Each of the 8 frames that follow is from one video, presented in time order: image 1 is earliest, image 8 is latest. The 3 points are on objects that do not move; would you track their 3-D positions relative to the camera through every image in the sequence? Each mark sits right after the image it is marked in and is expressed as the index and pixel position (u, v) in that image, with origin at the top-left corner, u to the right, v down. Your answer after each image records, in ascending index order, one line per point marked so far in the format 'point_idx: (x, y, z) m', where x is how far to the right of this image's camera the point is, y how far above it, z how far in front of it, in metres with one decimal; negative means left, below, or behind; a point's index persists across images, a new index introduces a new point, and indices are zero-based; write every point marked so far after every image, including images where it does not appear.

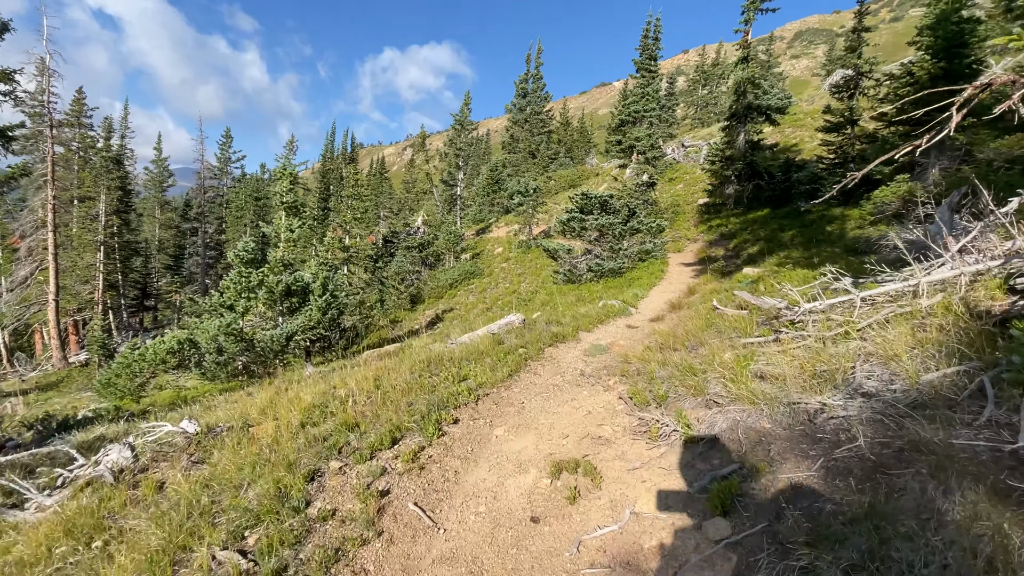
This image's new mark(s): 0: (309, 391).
0: (-3.7, -1.9, +8.5) m
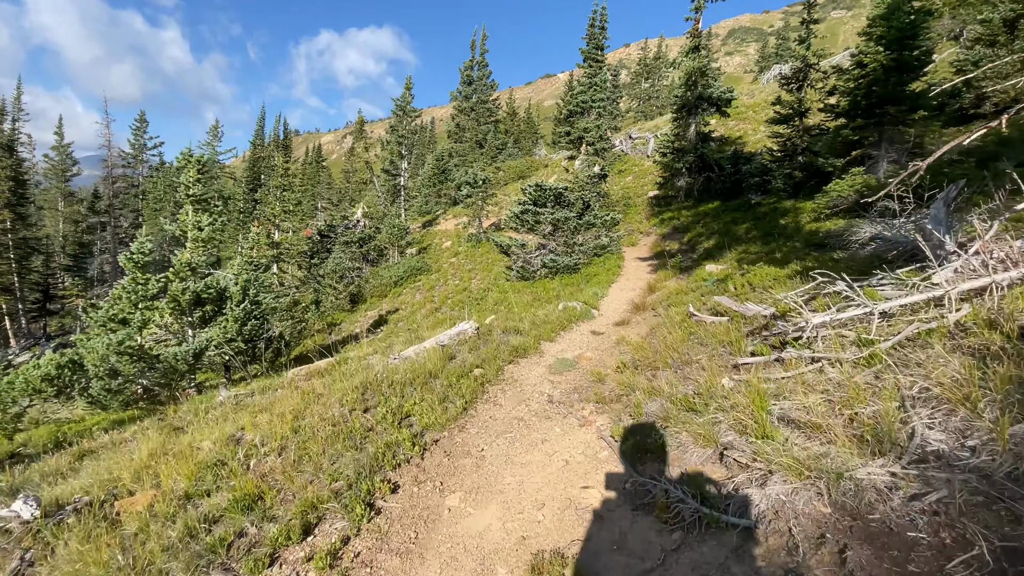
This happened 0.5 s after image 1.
0: (-4.4, -2.2, +6.8) m
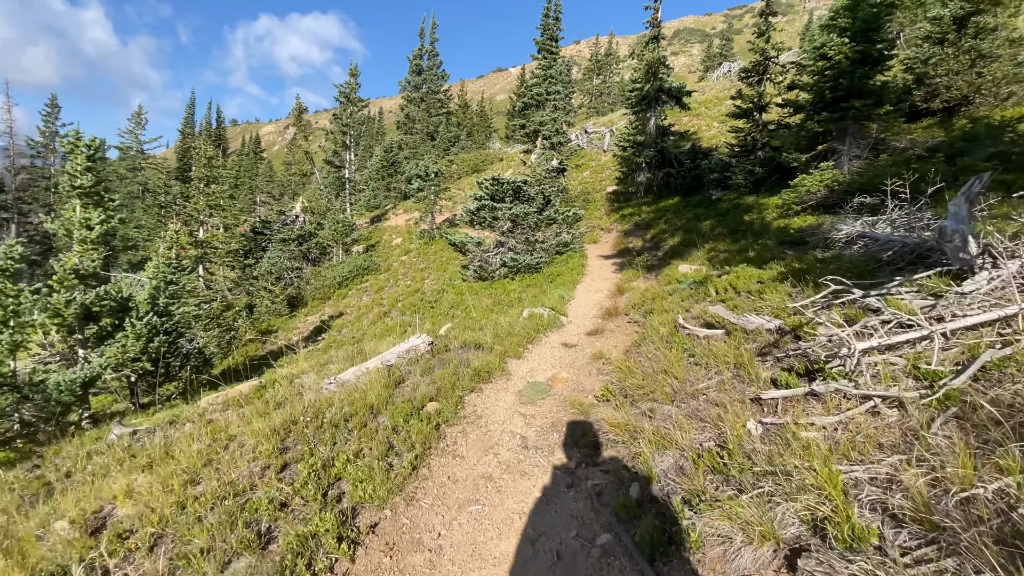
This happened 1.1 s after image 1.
0: (-4.8, -2.4, +5.0) m
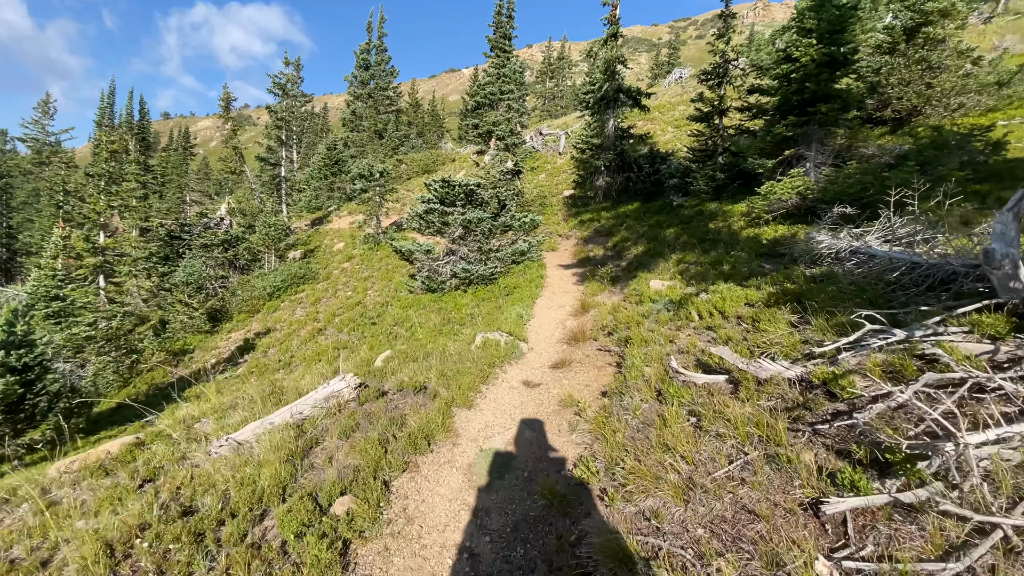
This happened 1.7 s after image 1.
0: (-5.2, -2.9, +2.8) m
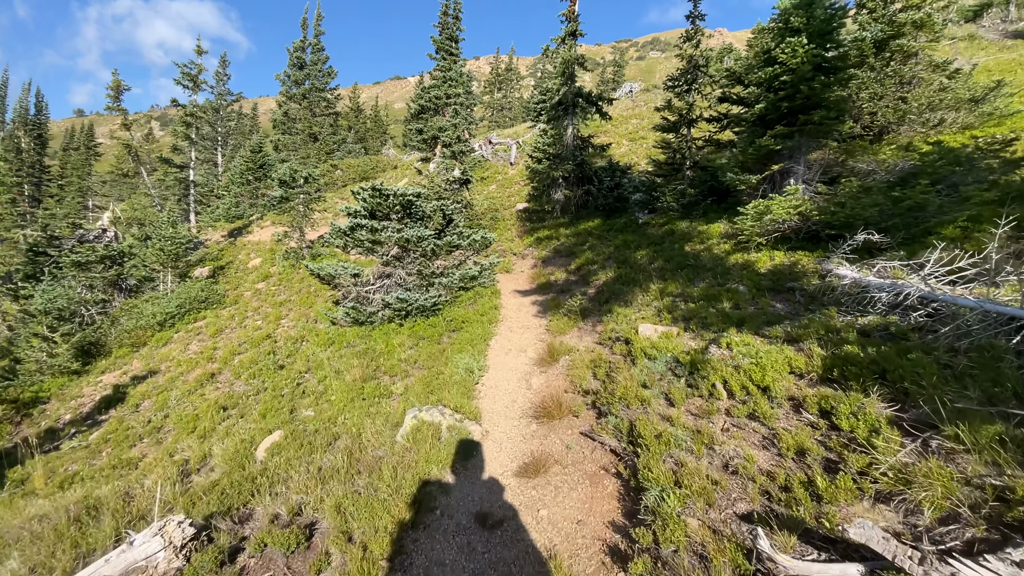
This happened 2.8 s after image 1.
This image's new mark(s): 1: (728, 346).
0: (-5.2, -3.5, -0.5) m
1: (+3.1, -0.8, +6.8) m
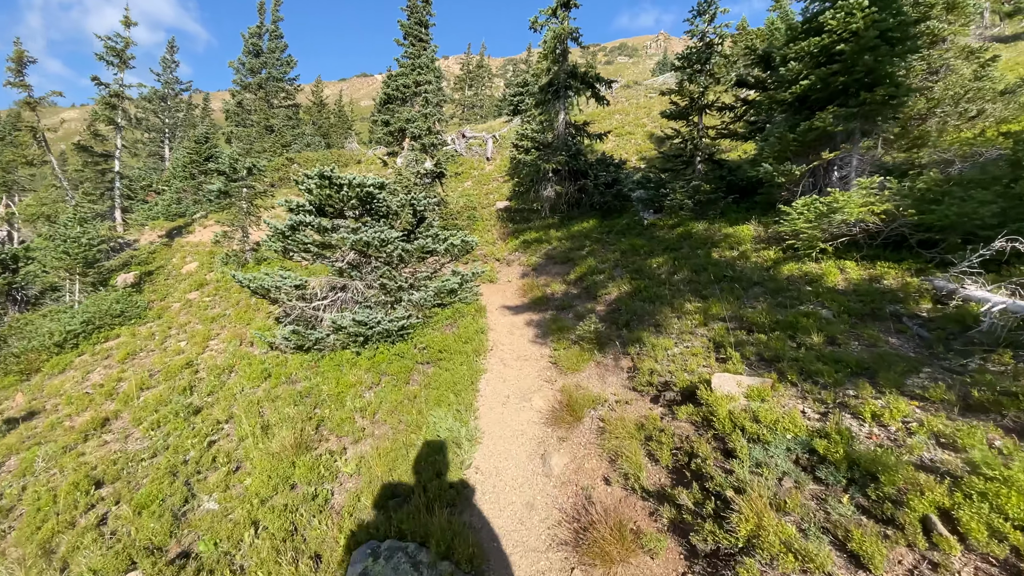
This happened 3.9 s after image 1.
0: (-4.5, -3.9, -3.5) m
1: (+3.3, -1.2, +4.3) m
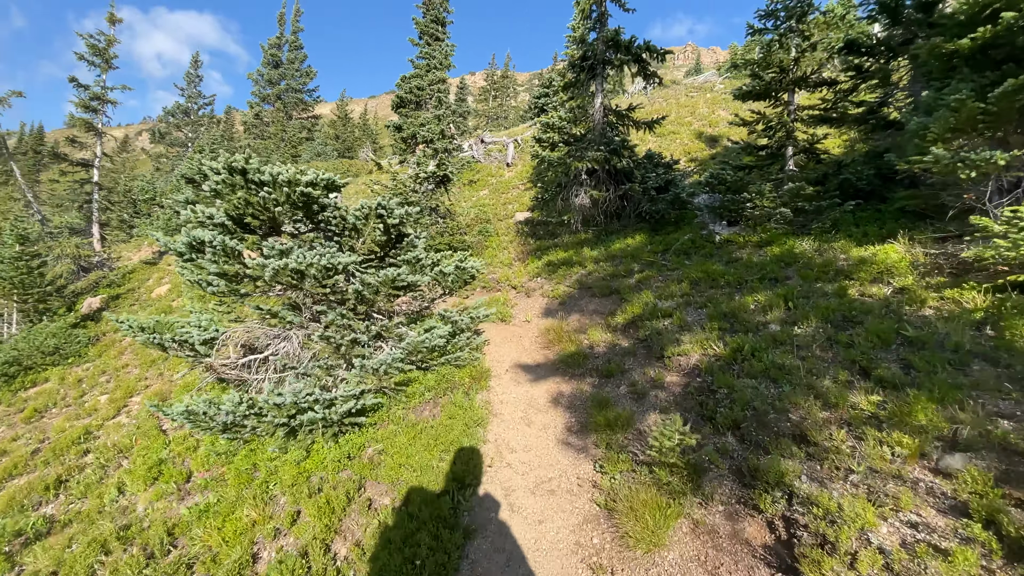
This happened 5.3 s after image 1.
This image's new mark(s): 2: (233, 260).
0: (-5.0, -4.3, -7.1) m
1: (+3.2, -1.8, +0.3) m
2: (-3.9, +0.3, +6.3) m
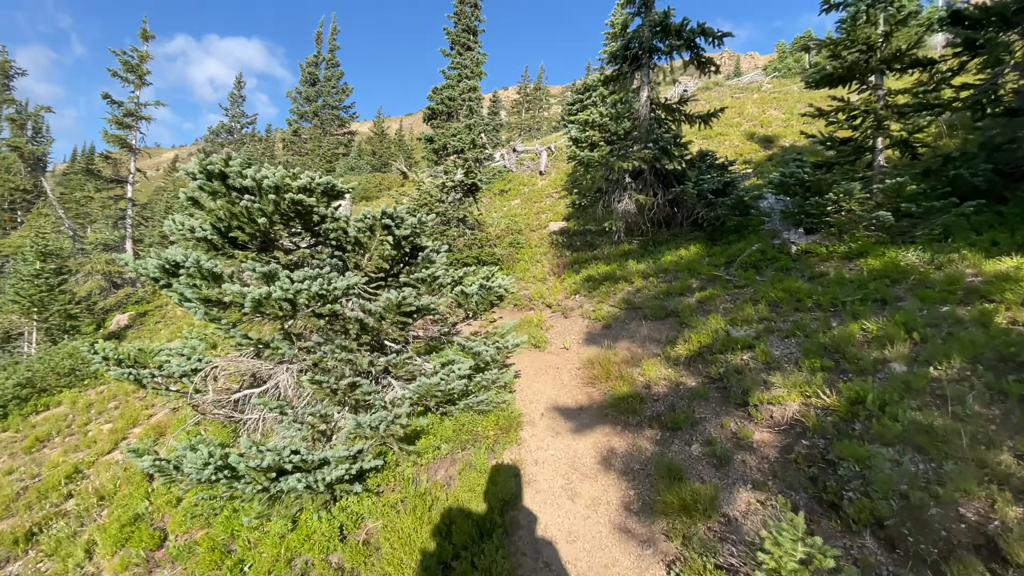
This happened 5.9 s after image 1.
0: (-5.5, -4.3, -8.2) m
1: (+3.2, -2.0, -1.3) m
2: (-3.5, 0.0, +5.2) m
